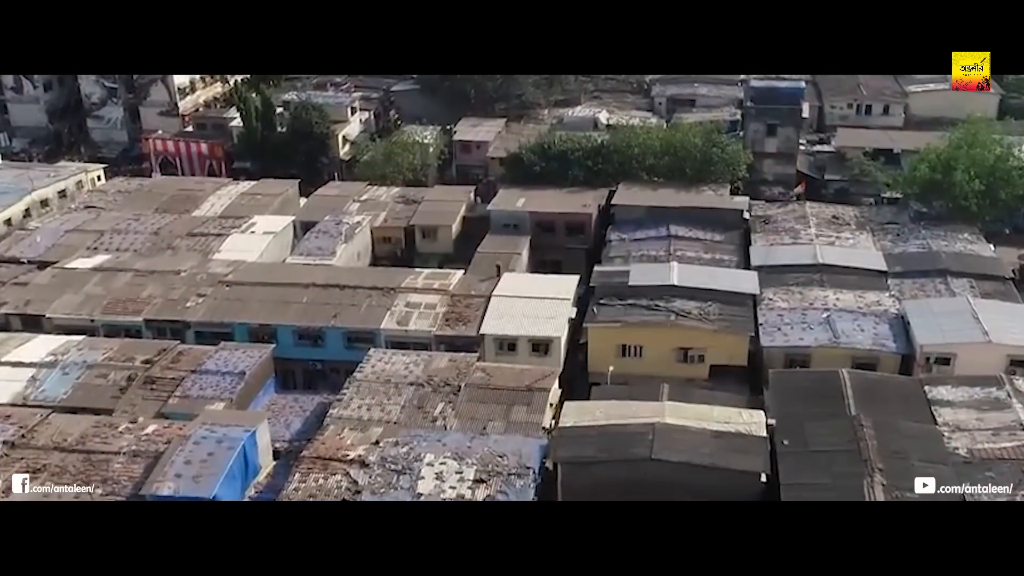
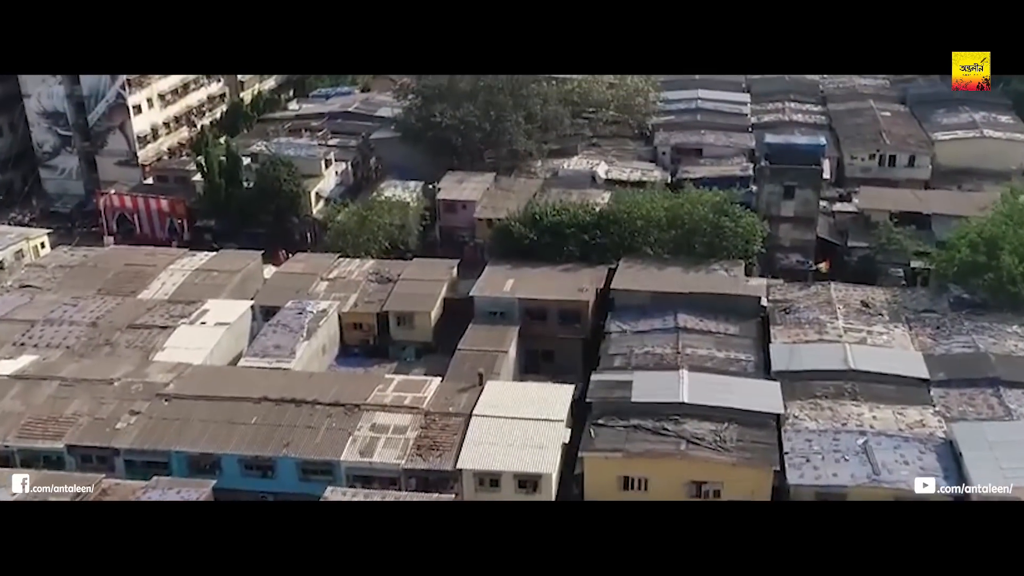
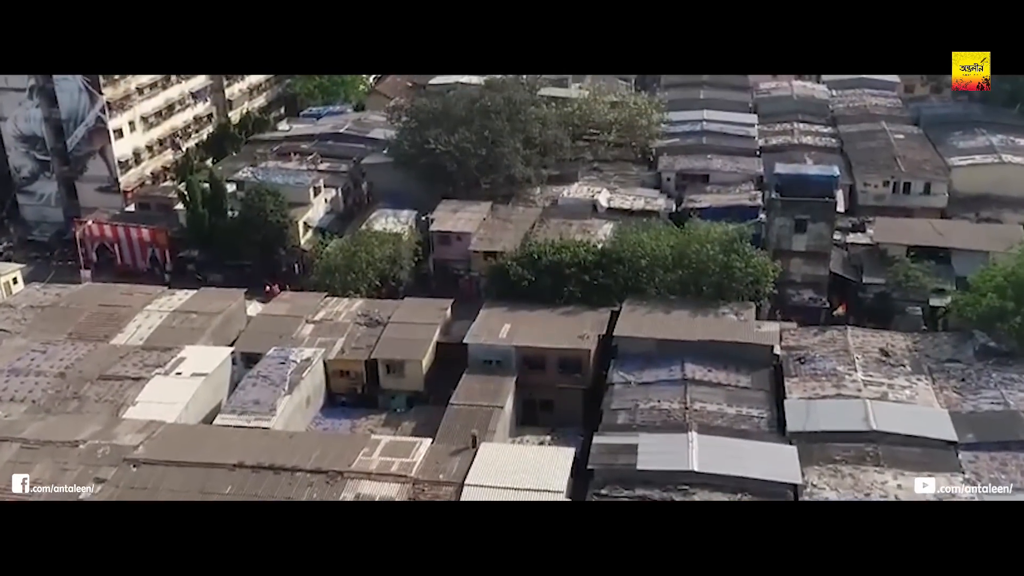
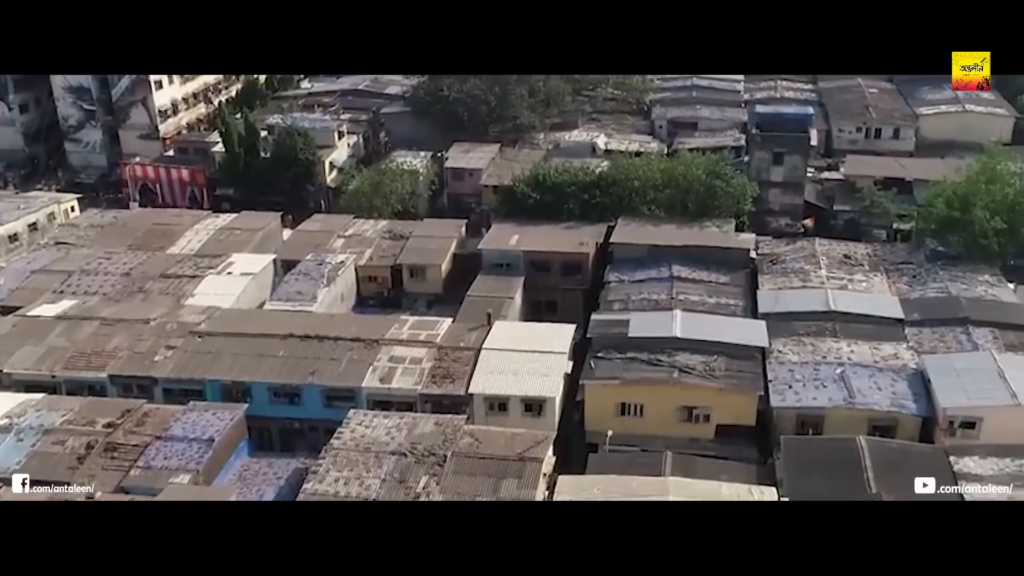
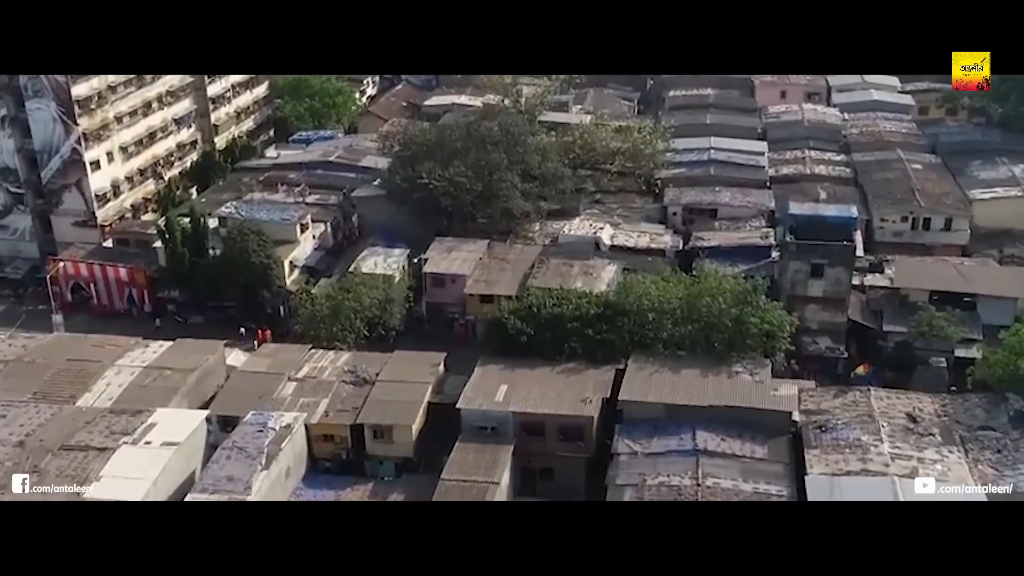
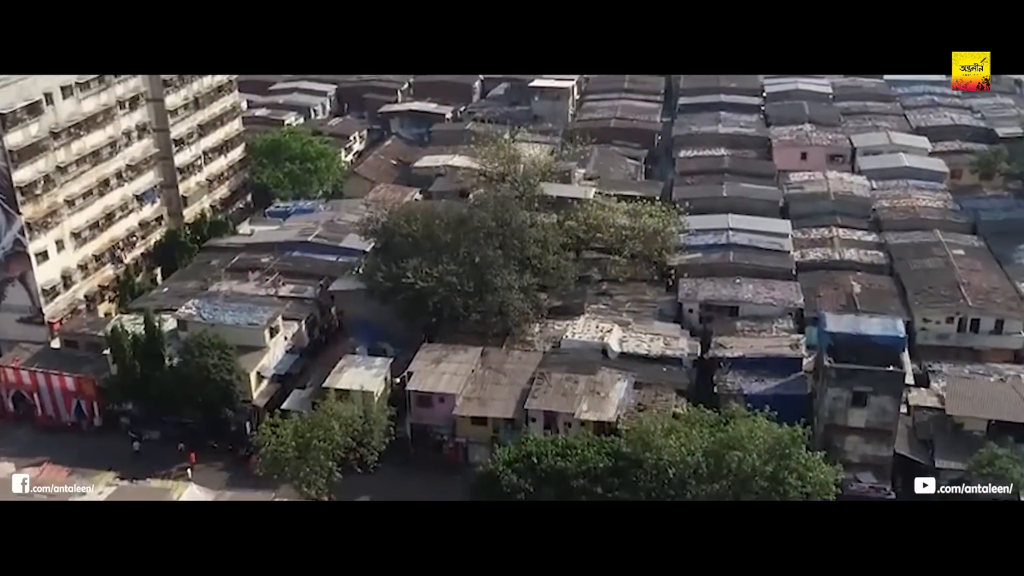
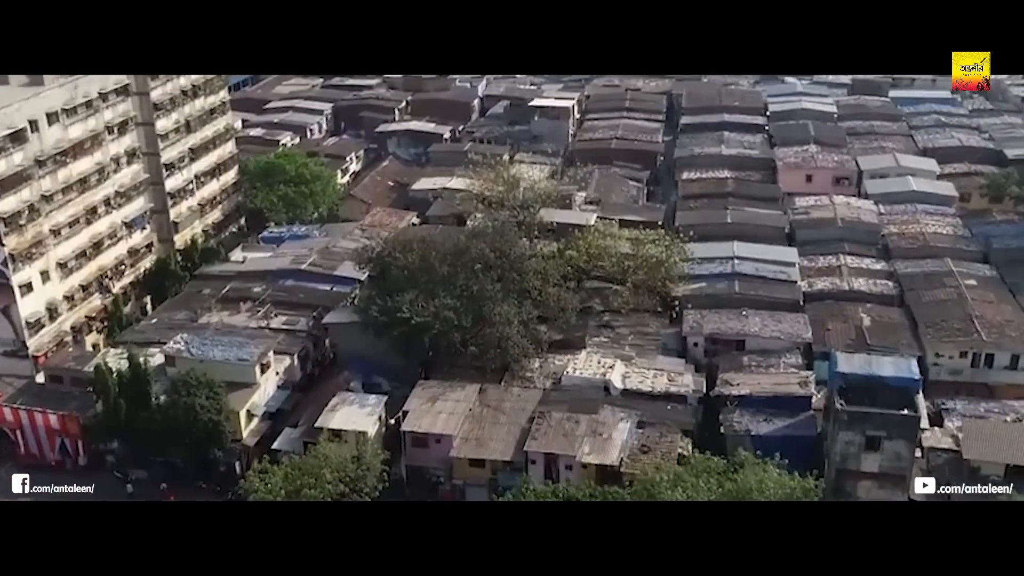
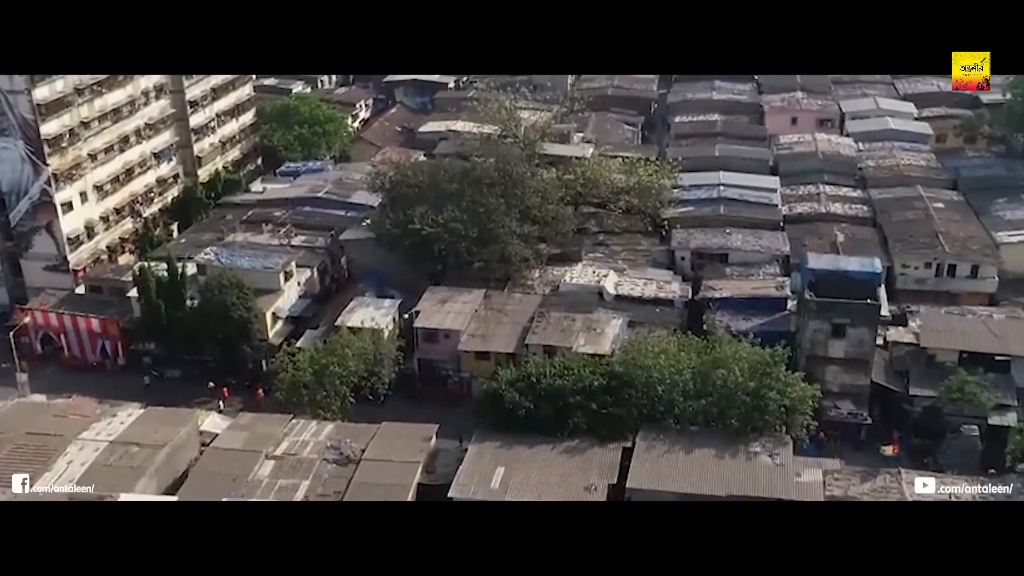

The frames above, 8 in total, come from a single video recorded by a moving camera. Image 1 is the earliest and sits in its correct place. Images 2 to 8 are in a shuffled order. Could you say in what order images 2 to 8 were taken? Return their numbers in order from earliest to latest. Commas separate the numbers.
4, 2, 3, 5, 8, 6, 7
